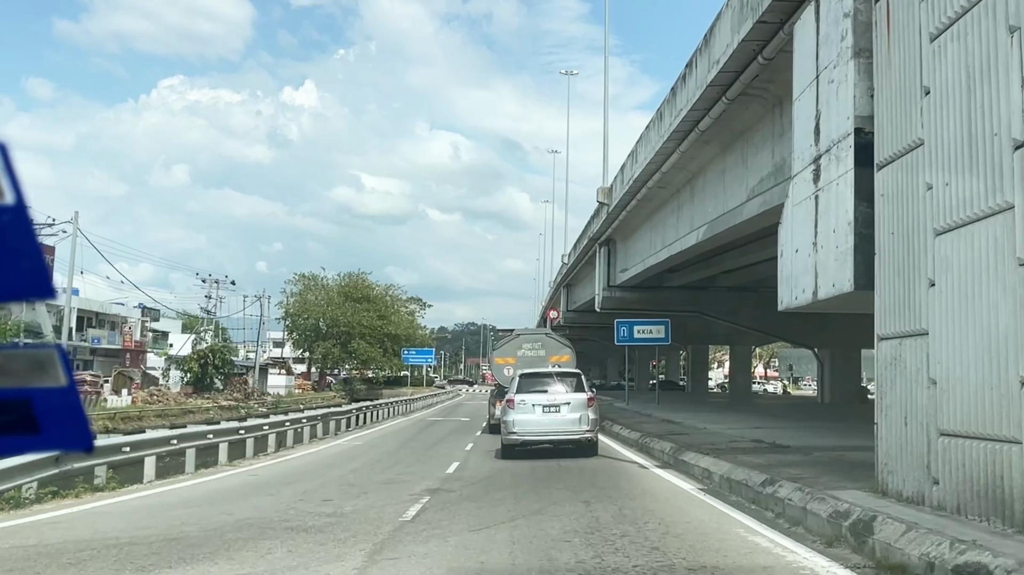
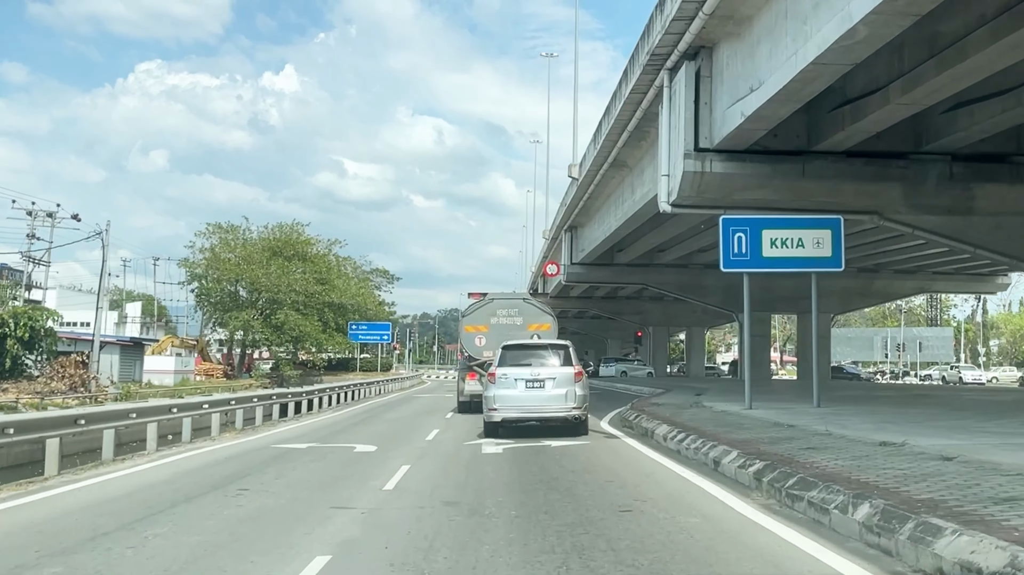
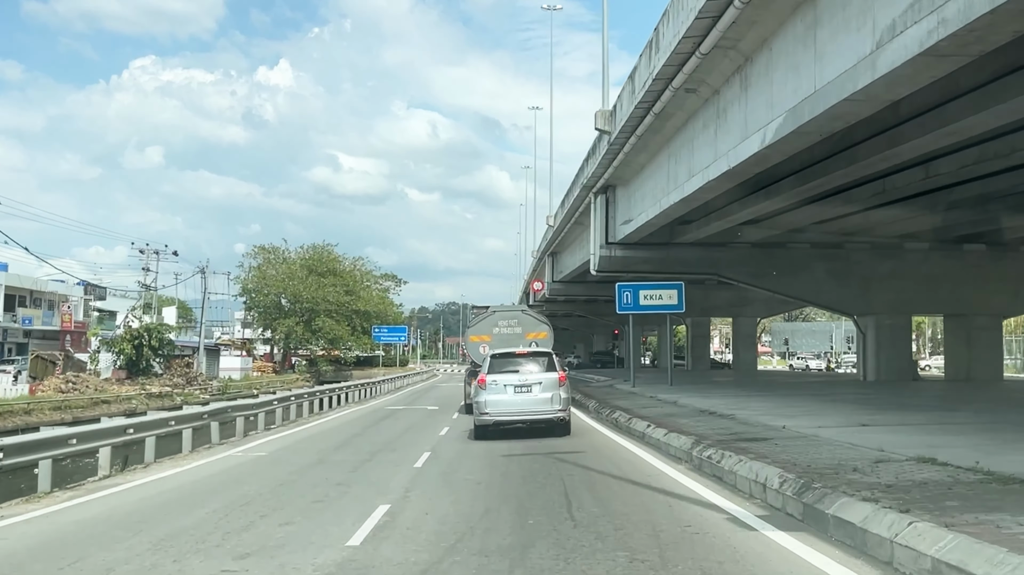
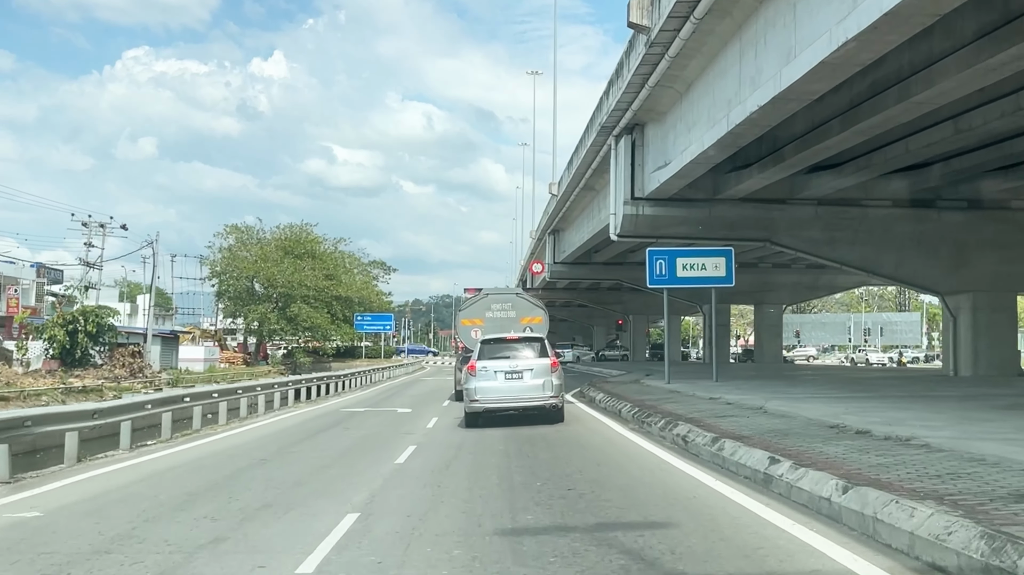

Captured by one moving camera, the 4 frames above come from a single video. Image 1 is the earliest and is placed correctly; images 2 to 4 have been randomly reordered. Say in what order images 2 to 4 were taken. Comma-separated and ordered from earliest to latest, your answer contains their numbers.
3, 4, 2
